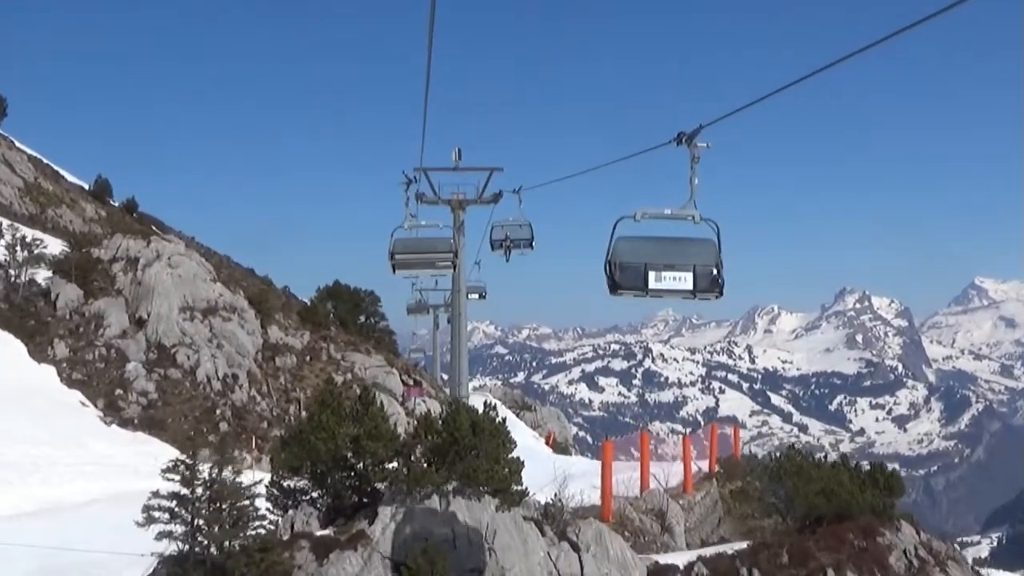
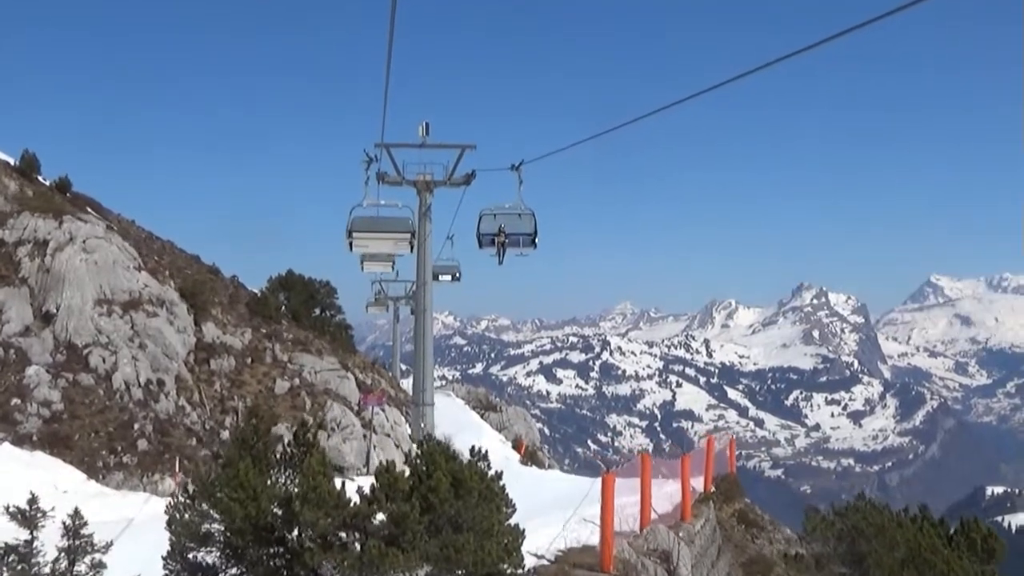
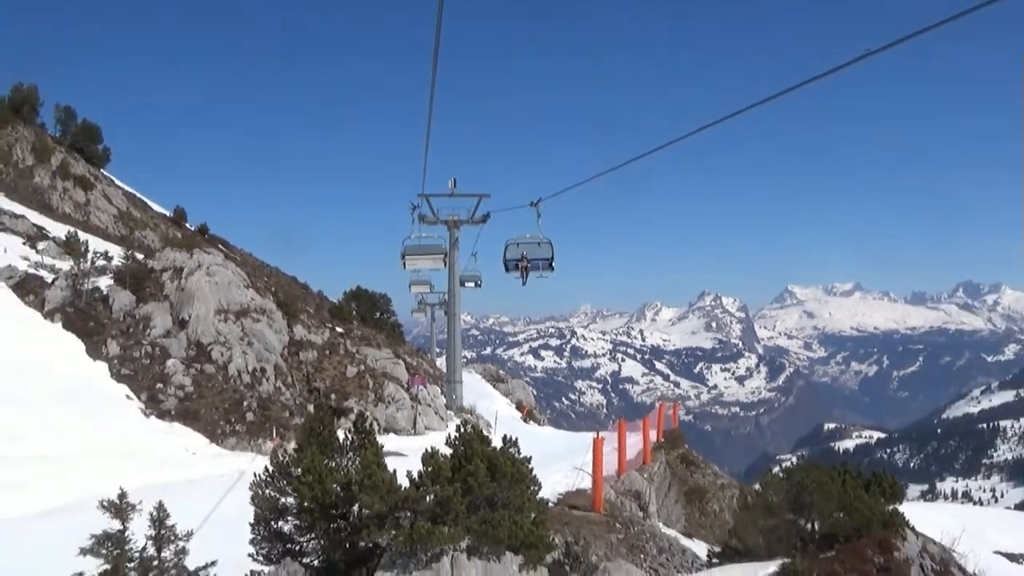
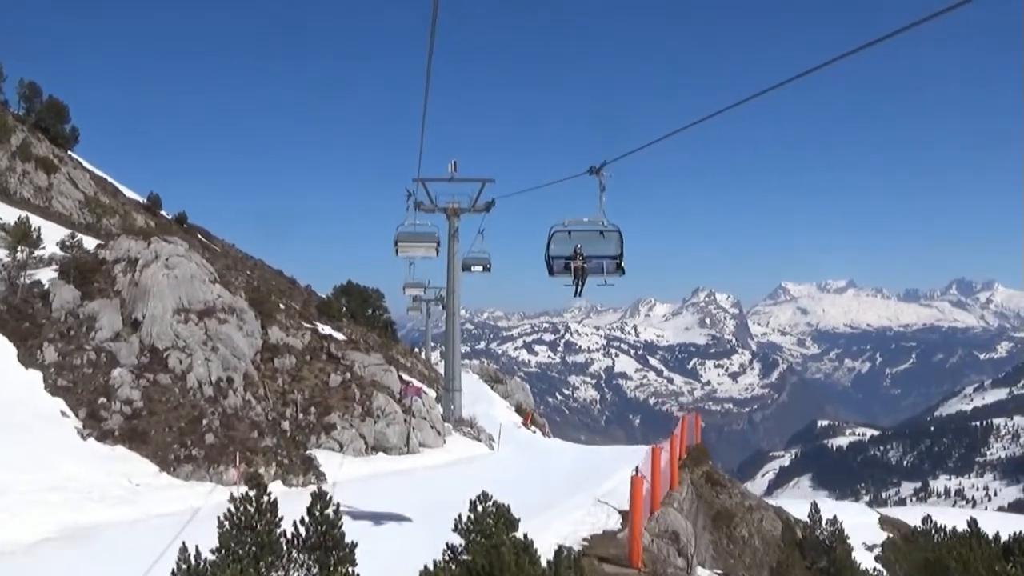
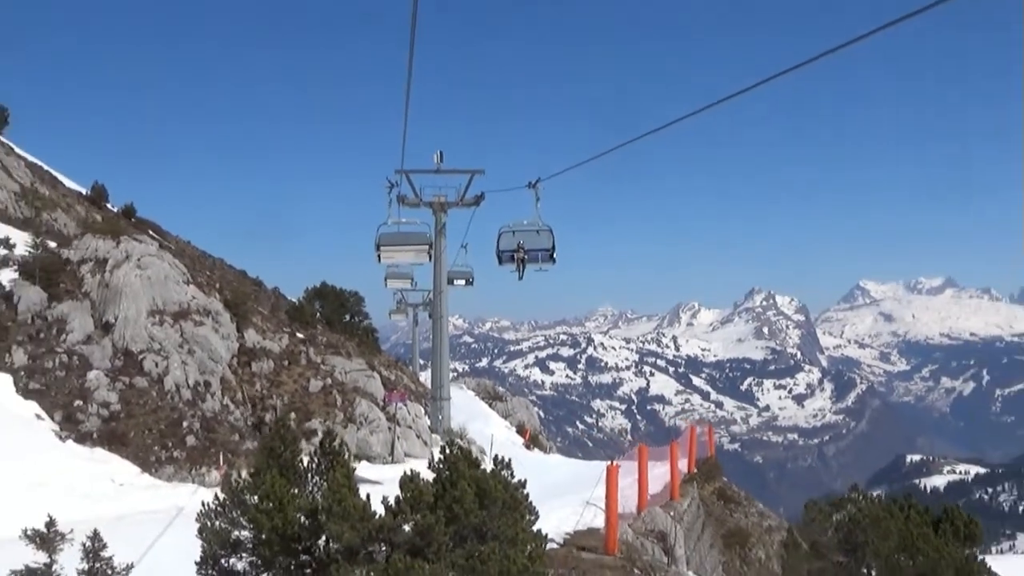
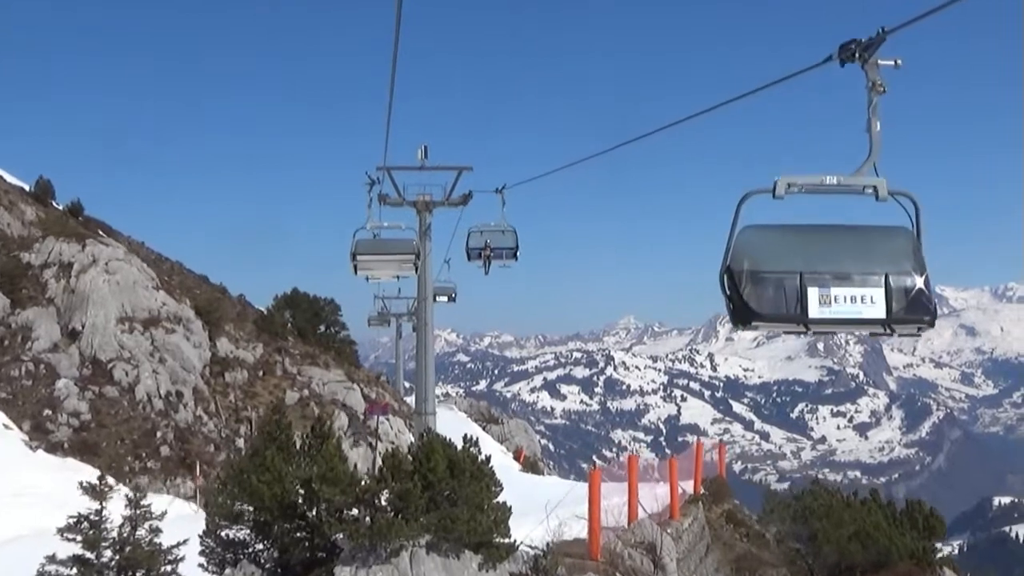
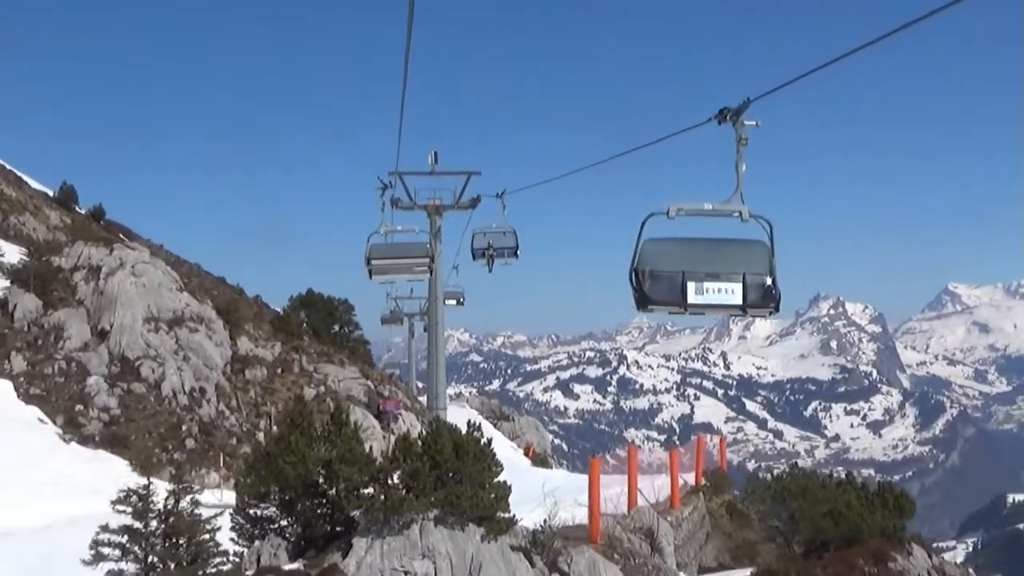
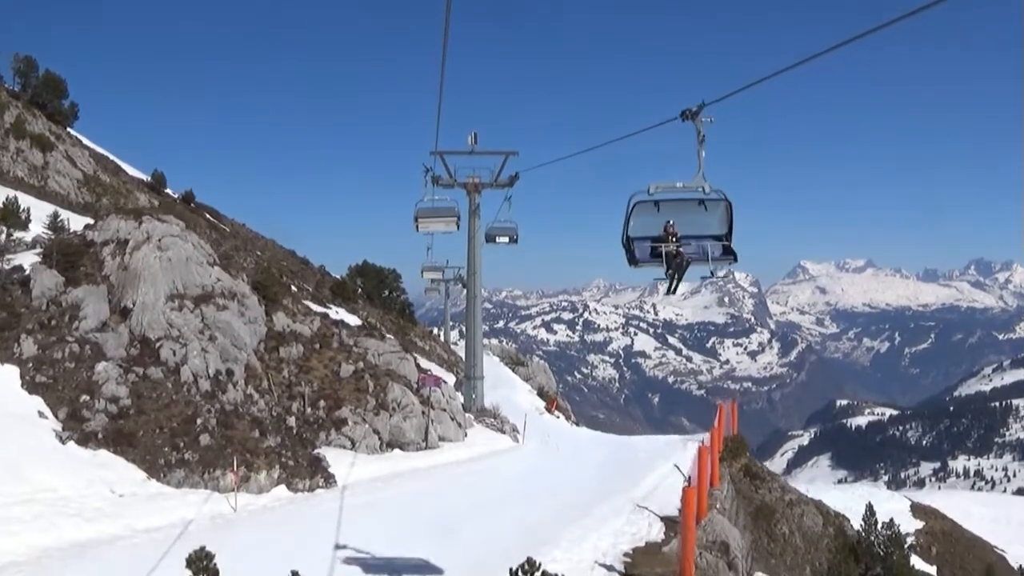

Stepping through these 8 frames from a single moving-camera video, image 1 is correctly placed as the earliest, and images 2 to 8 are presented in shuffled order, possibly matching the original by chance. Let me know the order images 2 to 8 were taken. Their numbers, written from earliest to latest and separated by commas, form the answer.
7, 6, 2, 5, 3, 4, 8
